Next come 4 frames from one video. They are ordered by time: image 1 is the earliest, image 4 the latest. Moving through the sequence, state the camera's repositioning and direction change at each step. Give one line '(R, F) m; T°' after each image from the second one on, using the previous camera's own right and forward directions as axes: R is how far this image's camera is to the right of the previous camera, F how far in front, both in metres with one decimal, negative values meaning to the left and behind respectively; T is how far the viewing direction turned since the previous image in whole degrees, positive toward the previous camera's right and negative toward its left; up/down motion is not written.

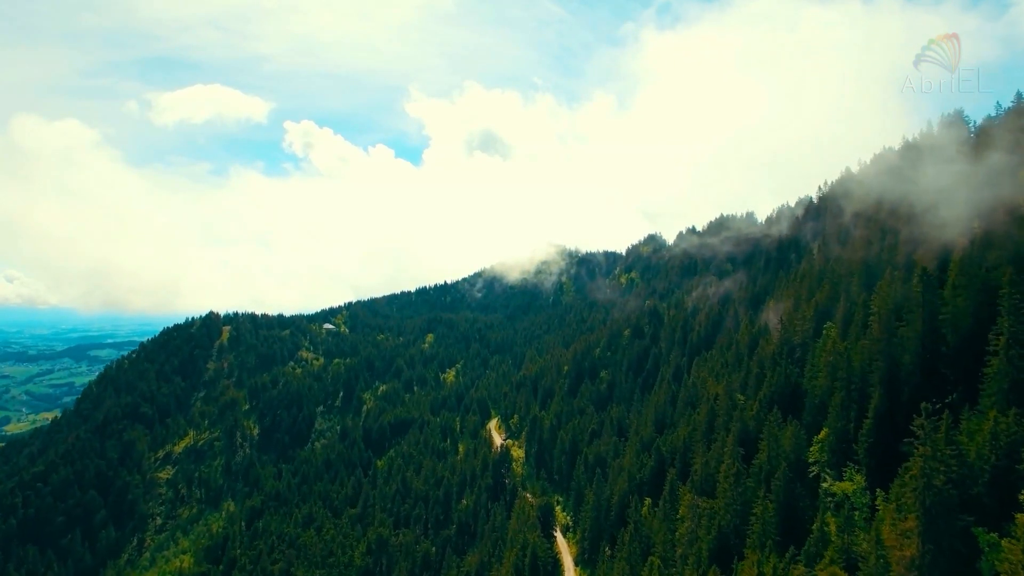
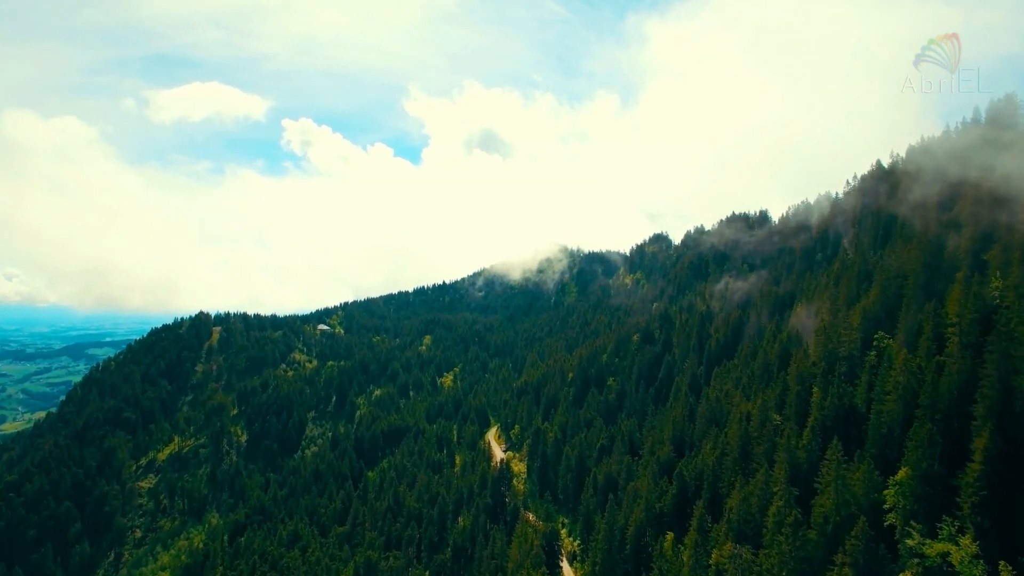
(-0.5, +12.4) m; 0°
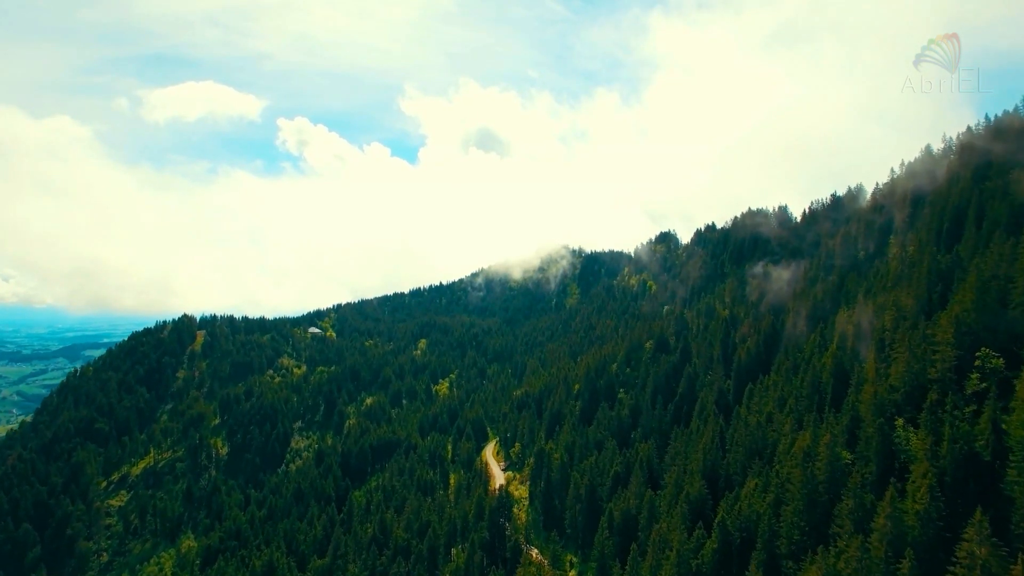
(-0.3, +17.3) m; 0°
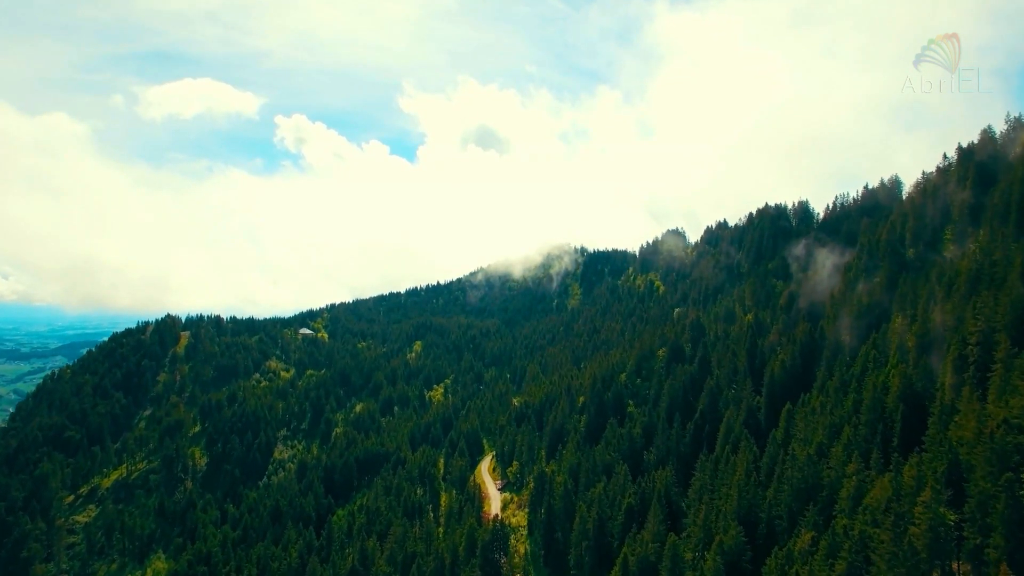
(+0.5, +16.3) m; 0°
